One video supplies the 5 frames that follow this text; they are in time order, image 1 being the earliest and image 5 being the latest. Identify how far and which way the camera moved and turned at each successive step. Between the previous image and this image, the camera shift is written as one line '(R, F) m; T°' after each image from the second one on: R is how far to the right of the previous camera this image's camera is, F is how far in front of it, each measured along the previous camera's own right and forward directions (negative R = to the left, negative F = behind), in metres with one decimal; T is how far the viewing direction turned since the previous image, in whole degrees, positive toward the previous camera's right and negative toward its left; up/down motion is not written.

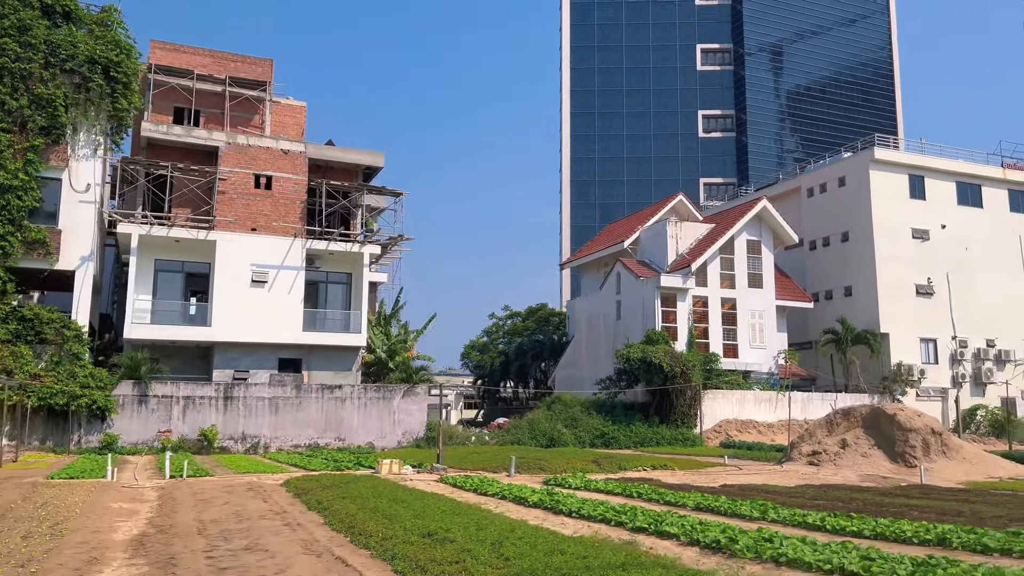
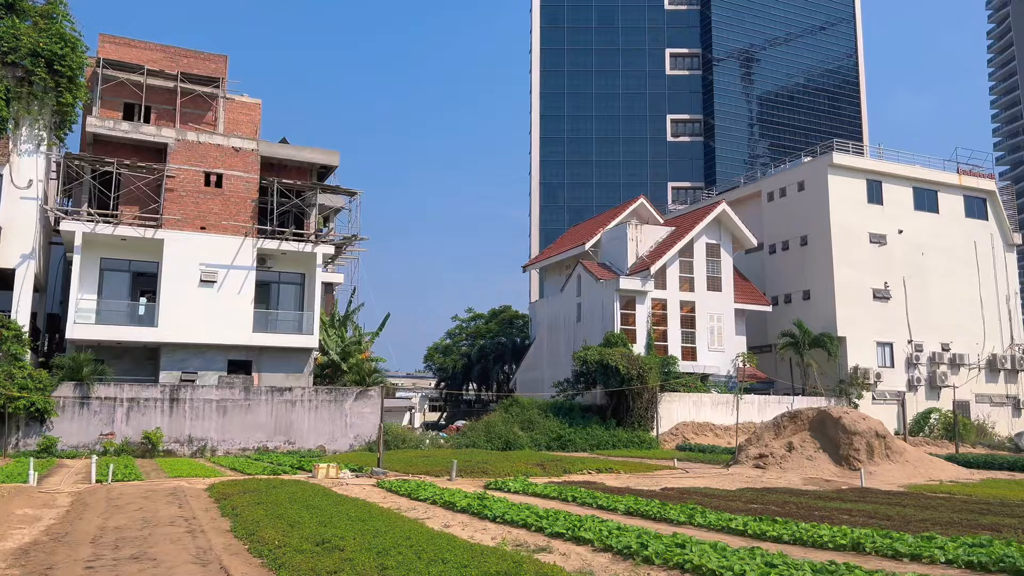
(+0.7, +0.2) m; +2°
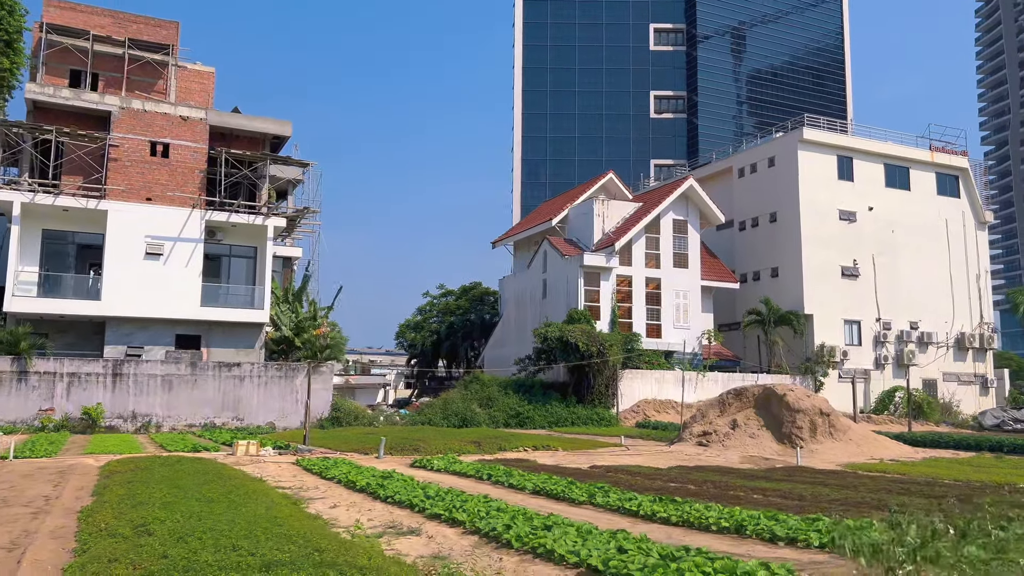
(+1.2, +0.6) m; +1°
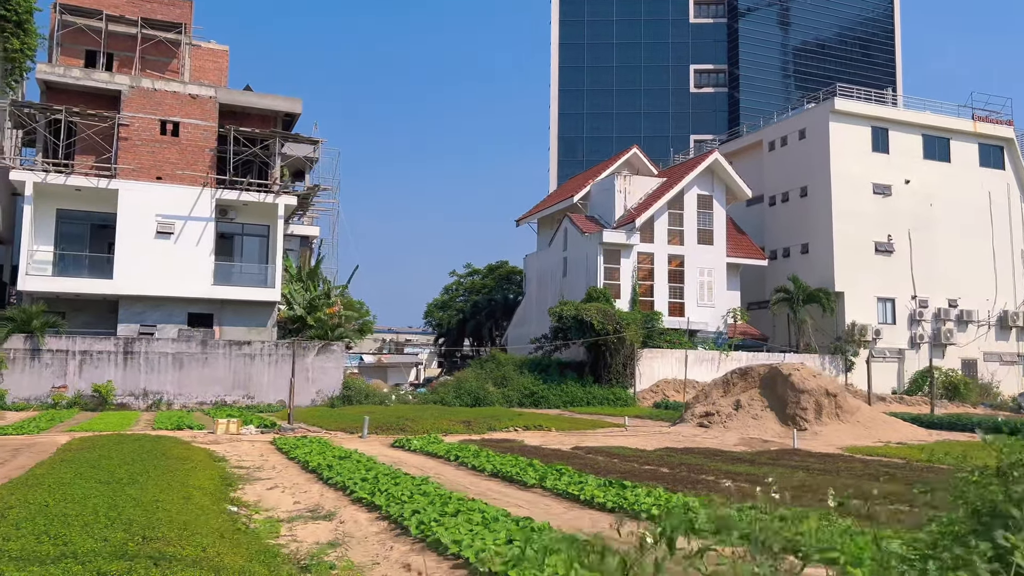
(+1.2, +0.6) m; -3°
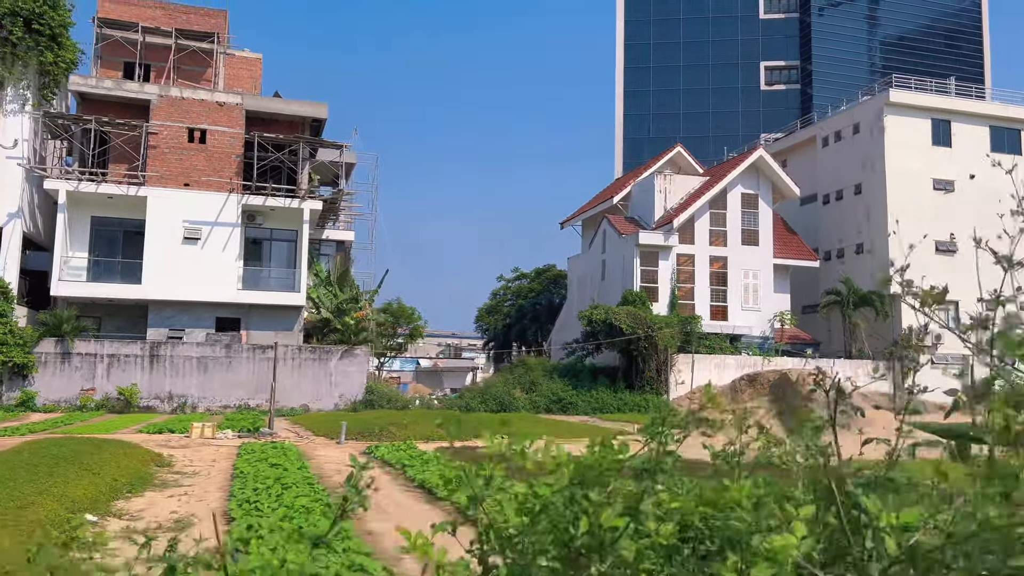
(+1.9, +0.7) m; -5°
